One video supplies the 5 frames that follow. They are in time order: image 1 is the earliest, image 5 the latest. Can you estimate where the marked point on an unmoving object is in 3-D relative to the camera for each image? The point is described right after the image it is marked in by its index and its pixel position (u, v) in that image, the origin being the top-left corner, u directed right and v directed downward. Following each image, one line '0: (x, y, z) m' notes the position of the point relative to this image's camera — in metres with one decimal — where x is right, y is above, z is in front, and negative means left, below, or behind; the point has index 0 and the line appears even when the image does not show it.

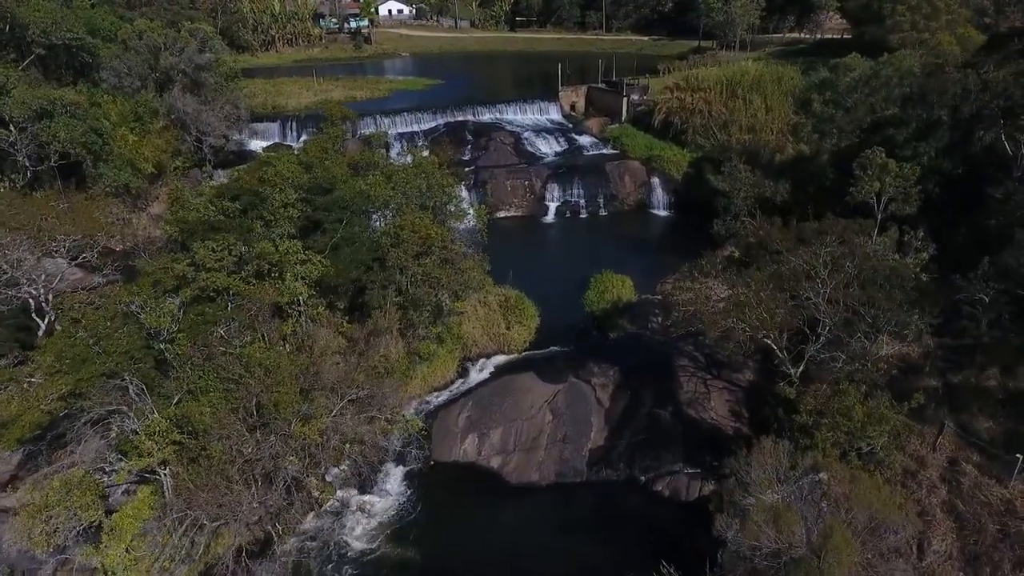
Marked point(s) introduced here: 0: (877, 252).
0: (+10.0, +1.0, +17.1) m
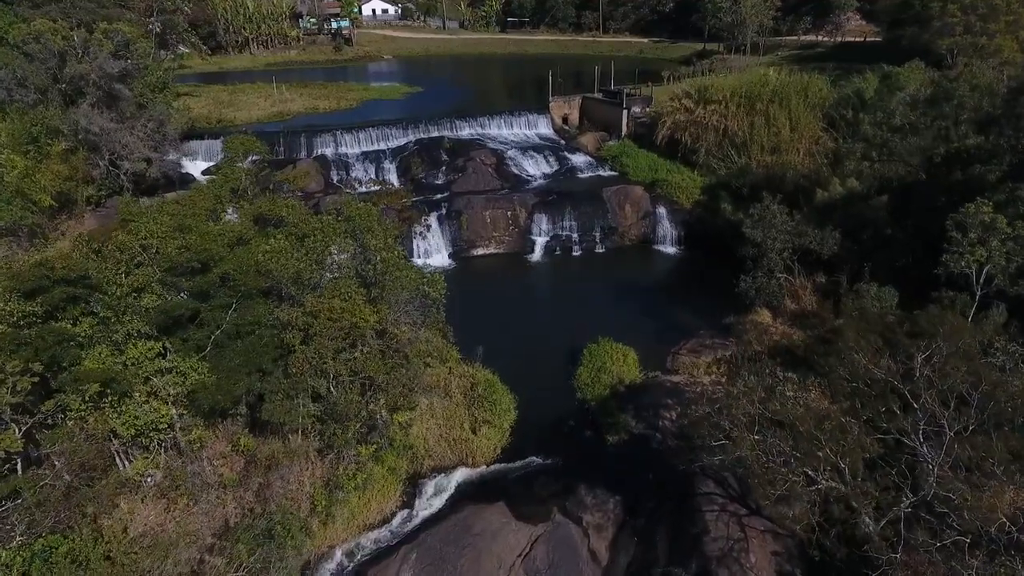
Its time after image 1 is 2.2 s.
0: (+9.1, -1.4, +11.7) m
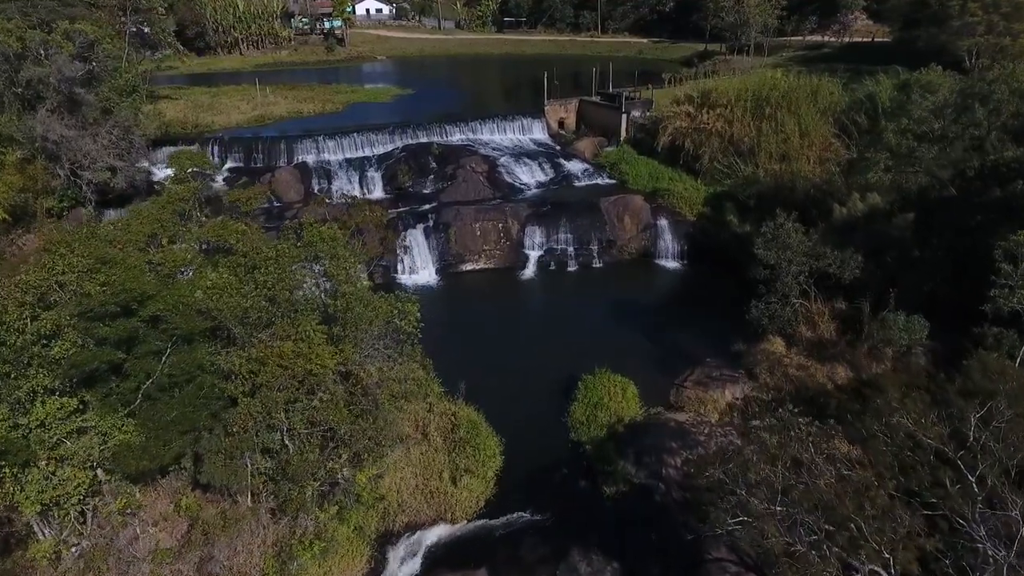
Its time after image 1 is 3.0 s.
0: (+8.7, -2.2, +9.8) m
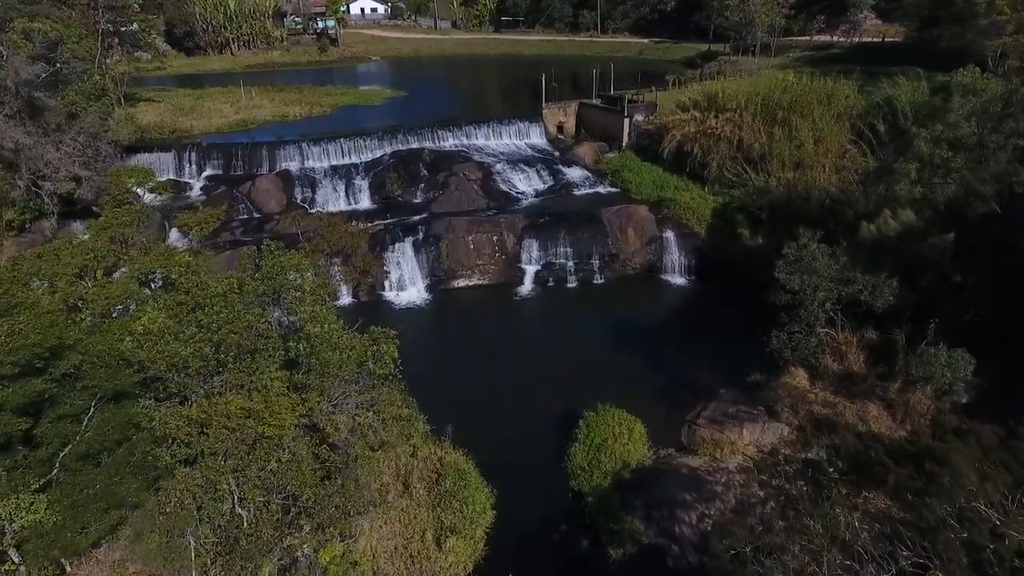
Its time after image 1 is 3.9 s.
0: (+8.6, -2.9, +8.0) m
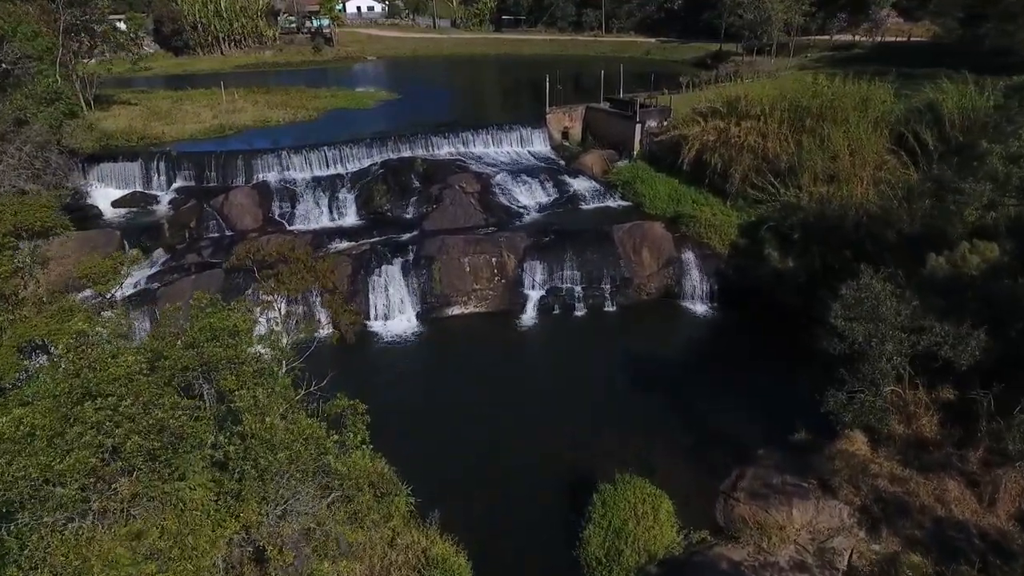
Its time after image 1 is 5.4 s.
0: (+8.6, -3.9, +5.2) m
